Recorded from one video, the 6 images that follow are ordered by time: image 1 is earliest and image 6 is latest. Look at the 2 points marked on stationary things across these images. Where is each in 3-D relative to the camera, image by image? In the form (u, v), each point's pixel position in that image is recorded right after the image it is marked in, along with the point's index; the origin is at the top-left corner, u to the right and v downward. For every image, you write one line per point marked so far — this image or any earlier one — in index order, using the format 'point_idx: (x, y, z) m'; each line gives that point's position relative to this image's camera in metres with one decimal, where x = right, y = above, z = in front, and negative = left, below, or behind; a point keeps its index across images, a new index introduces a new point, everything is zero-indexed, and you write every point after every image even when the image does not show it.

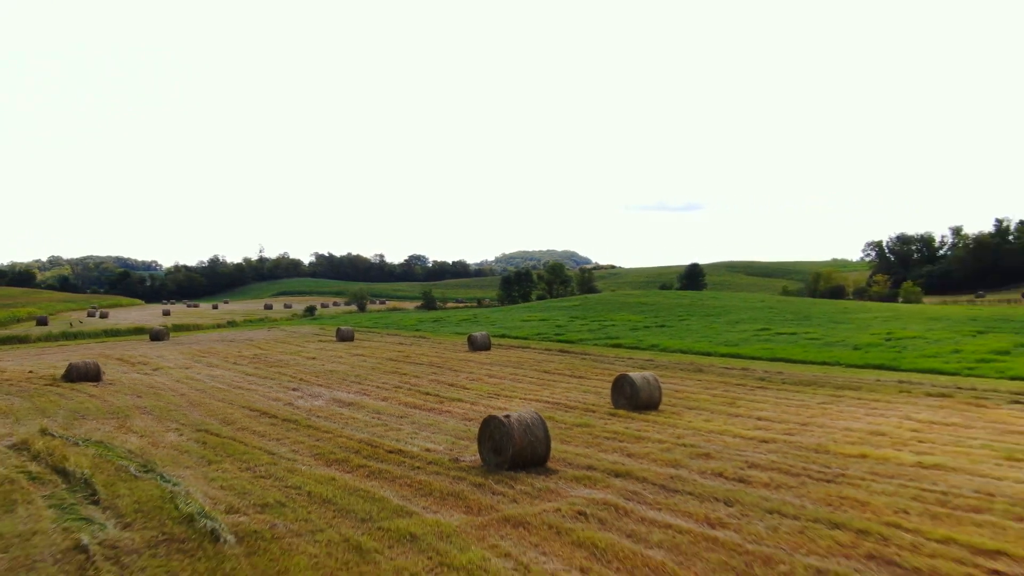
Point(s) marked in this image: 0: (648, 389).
0: (+2.0, -1.5, +13.3) m
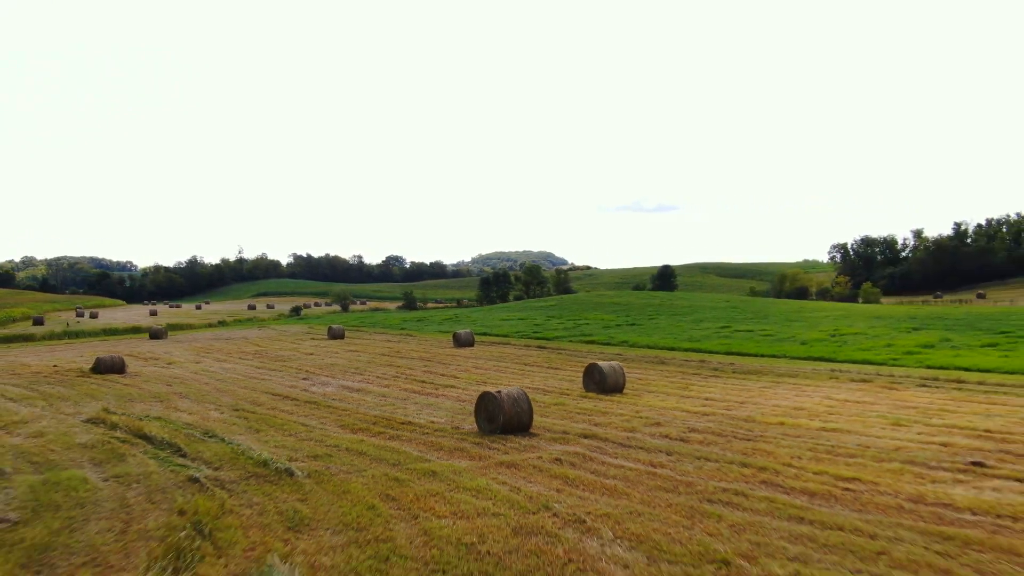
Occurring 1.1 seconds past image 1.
0: (+1.8, -1.6, +15.6) m
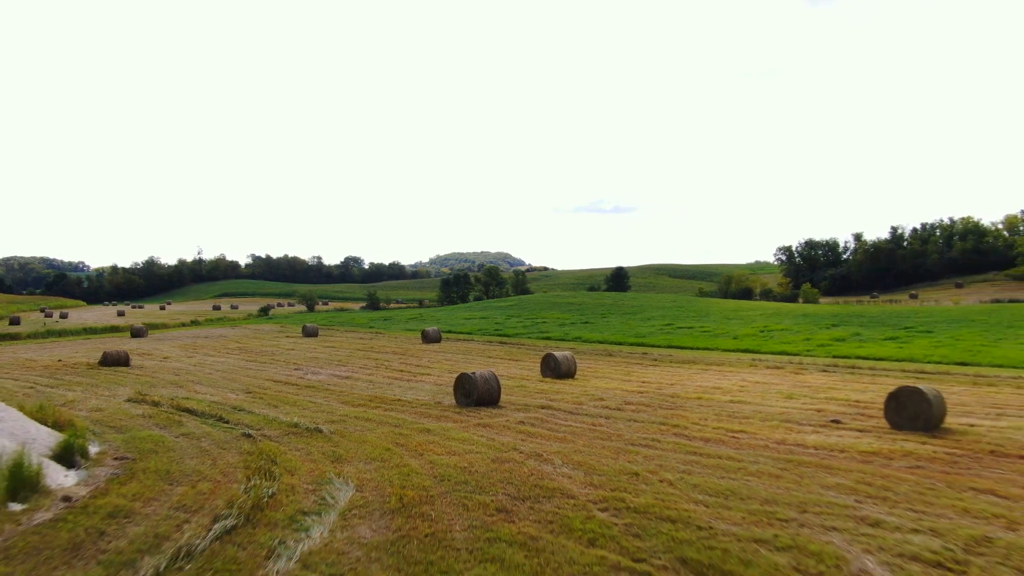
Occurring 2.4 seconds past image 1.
0: (+1.1, -1.6, +18.4) m
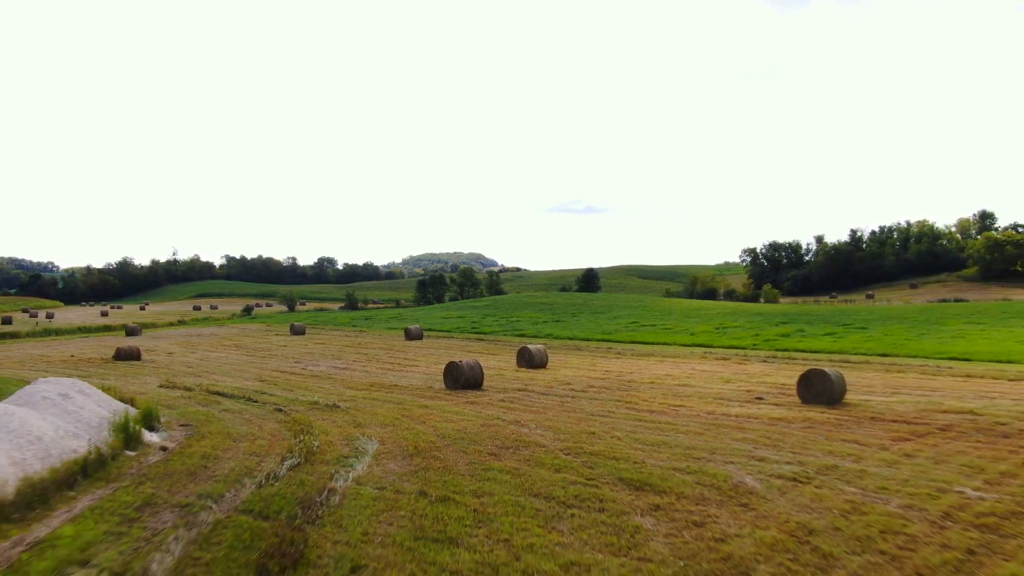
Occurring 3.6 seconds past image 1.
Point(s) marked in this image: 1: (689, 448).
0: (+0.7, -1.6, +21.0) m
1: (+2.0, -1.8, +9.7) m
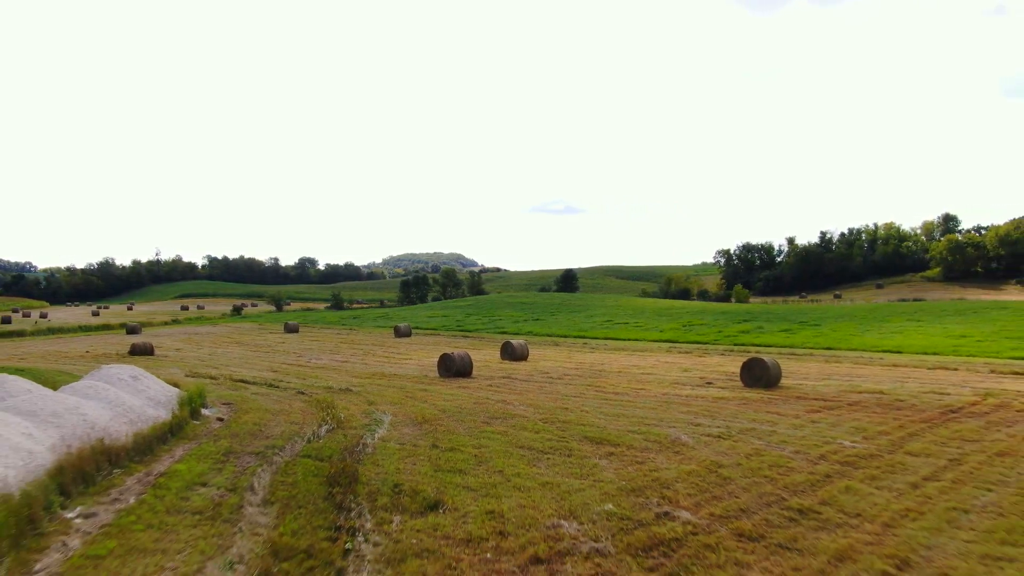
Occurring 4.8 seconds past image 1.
0: (+0.2, -1.6, +23.4) m
1: (+1.8, -1.8, +12.2) m
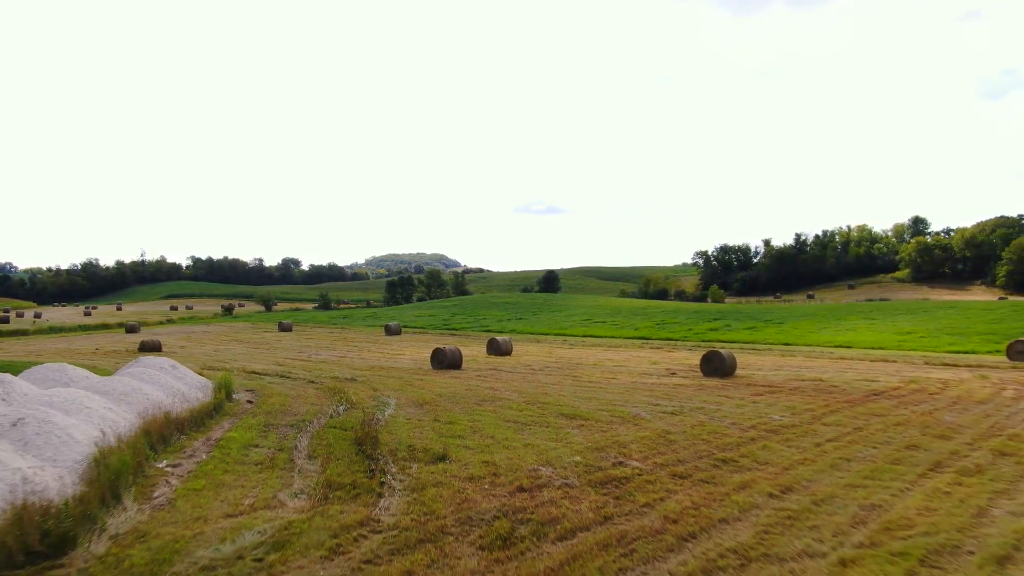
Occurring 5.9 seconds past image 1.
0: (-0.2, -1.7, +25.5) m
1: (+1.6, -1.8, +14.3) m
